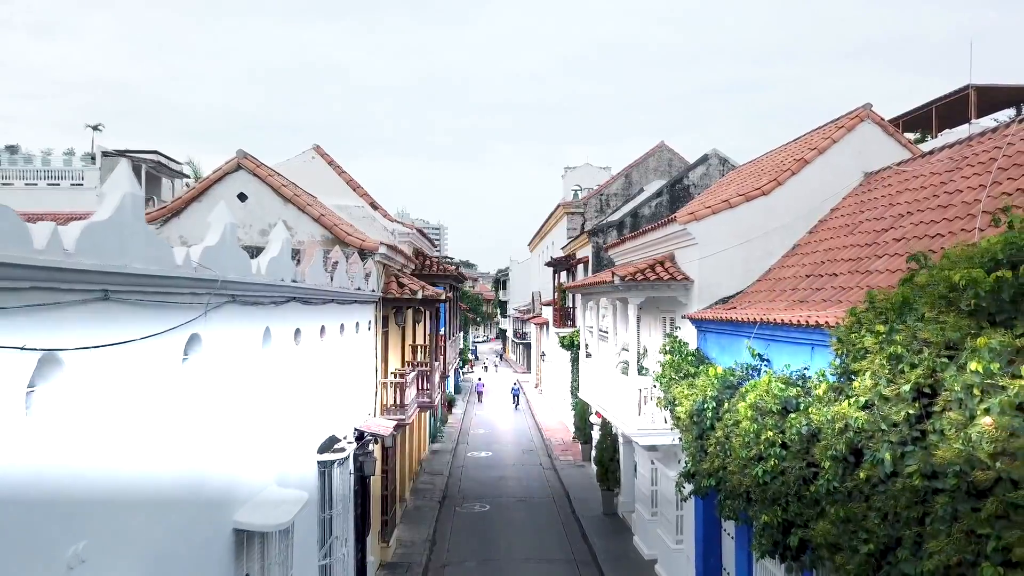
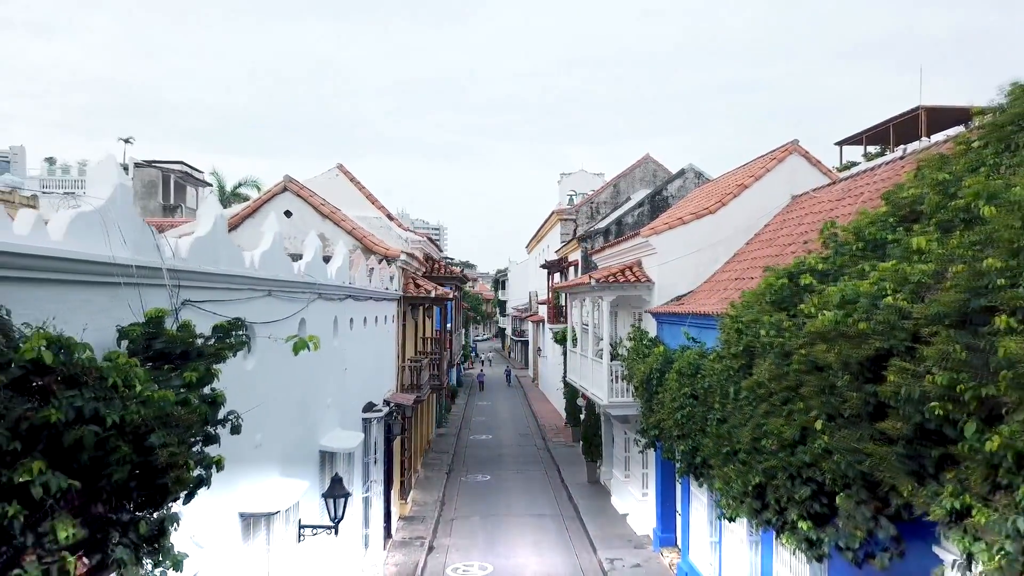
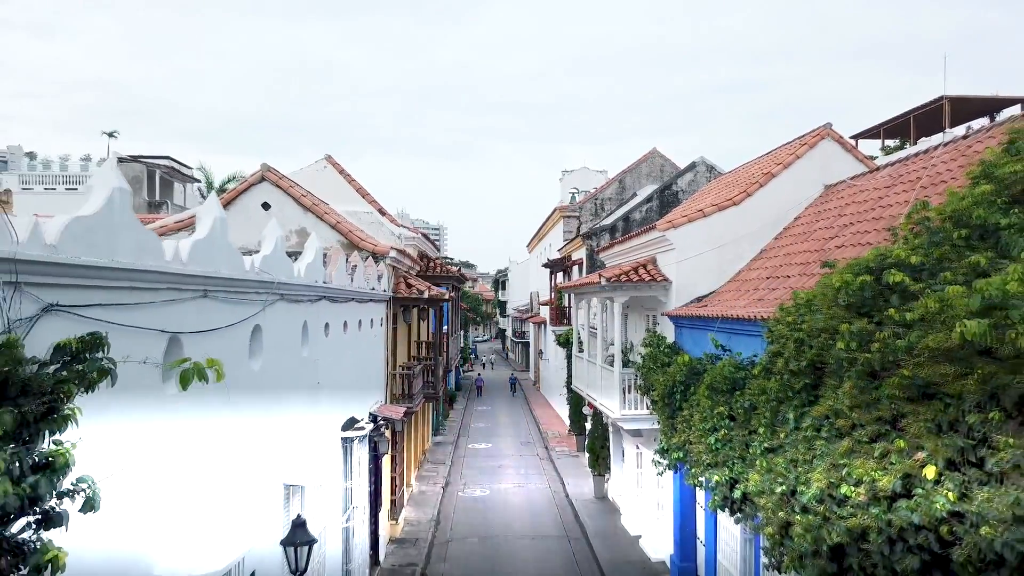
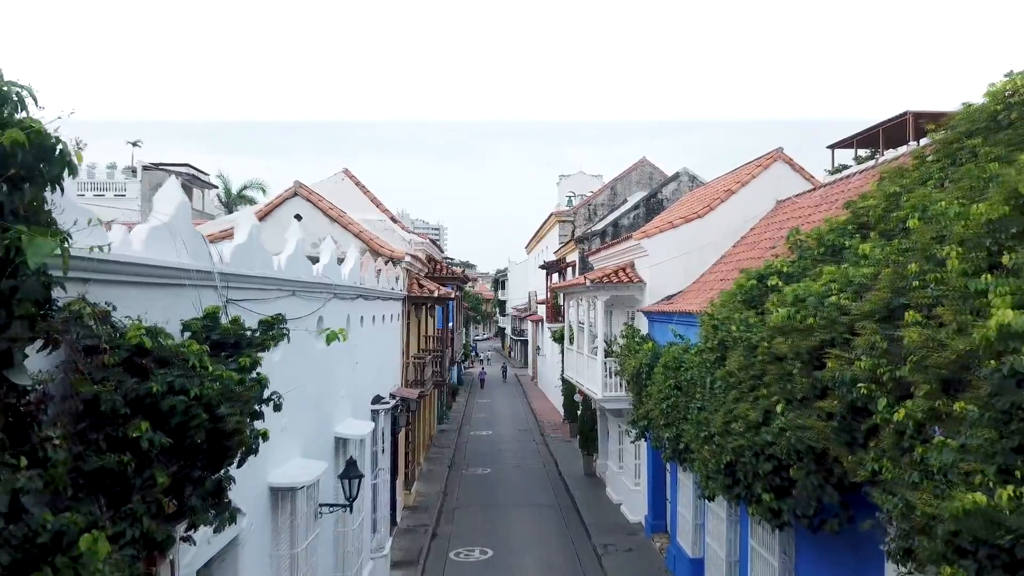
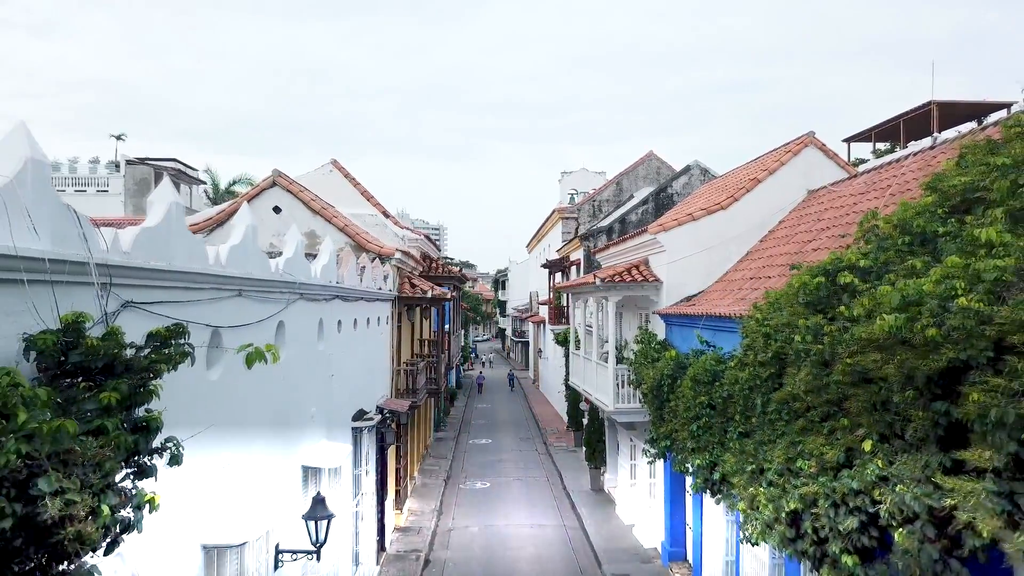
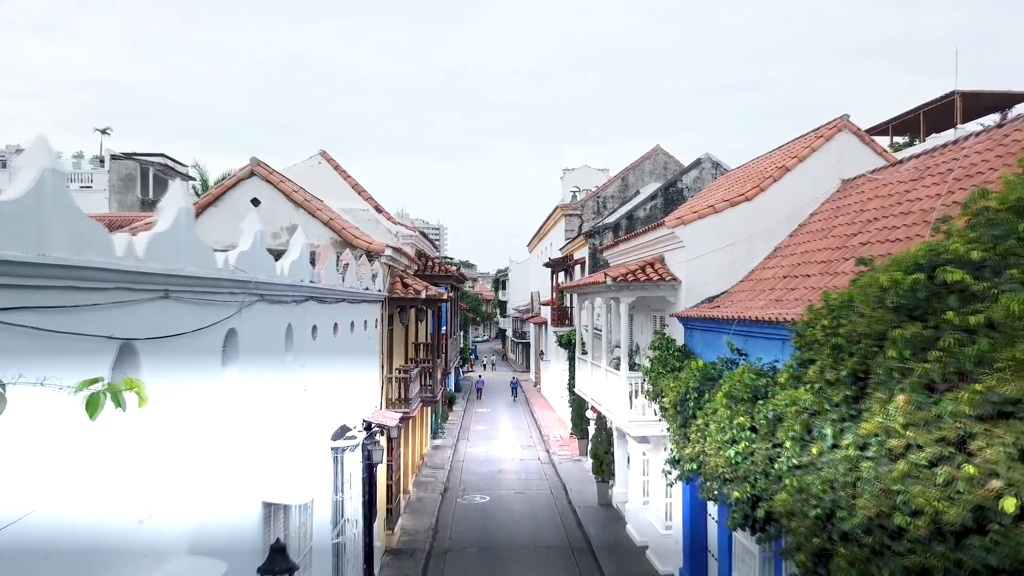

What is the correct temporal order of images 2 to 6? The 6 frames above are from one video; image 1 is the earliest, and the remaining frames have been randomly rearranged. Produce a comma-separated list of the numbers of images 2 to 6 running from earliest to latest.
6, 3, 5, 2, 4
